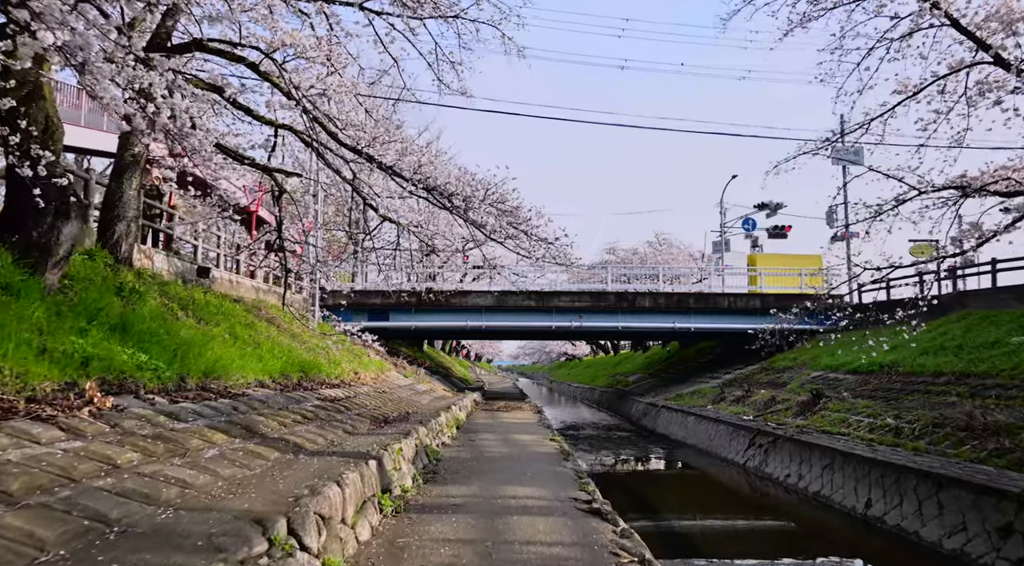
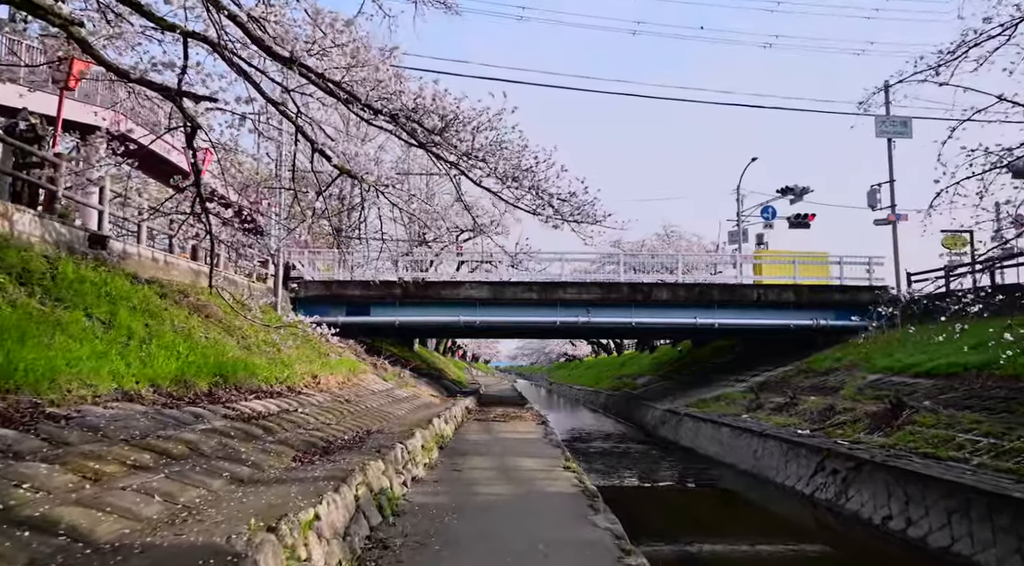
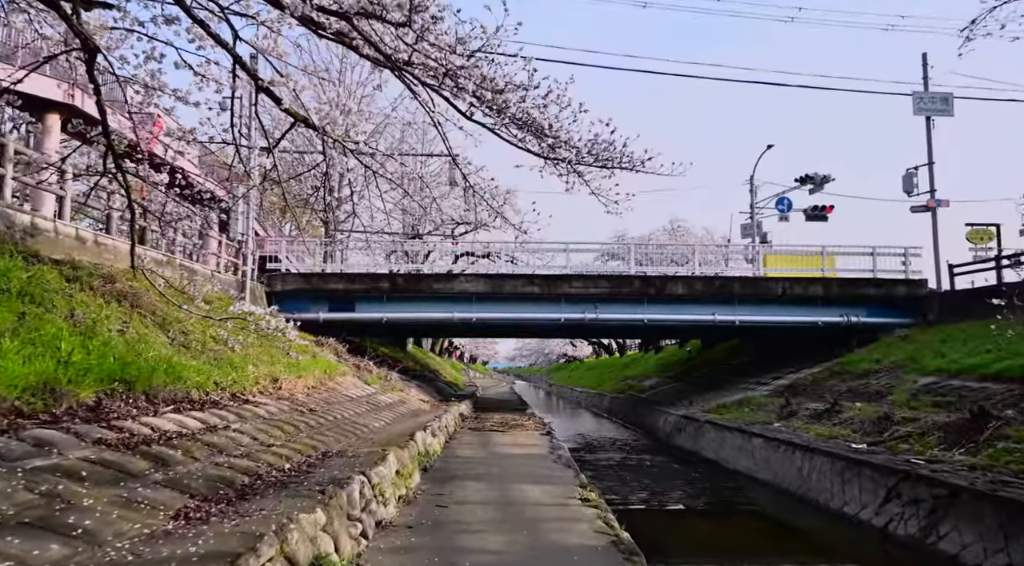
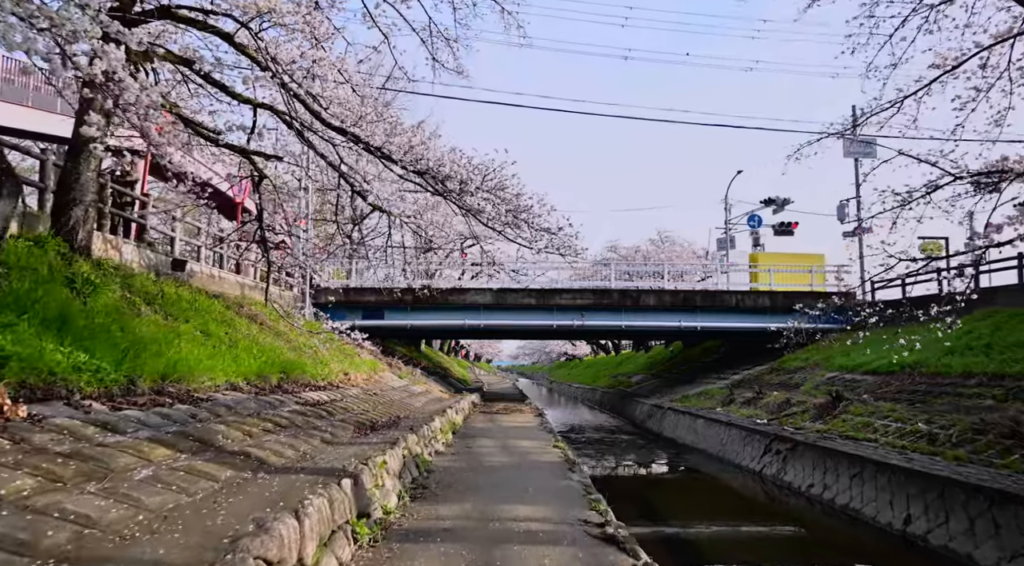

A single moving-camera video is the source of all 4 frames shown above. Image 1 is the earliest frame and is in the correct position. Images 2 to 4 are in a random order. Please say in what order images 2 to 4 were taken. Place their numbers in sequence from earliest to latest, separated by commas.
4, 2, 3
